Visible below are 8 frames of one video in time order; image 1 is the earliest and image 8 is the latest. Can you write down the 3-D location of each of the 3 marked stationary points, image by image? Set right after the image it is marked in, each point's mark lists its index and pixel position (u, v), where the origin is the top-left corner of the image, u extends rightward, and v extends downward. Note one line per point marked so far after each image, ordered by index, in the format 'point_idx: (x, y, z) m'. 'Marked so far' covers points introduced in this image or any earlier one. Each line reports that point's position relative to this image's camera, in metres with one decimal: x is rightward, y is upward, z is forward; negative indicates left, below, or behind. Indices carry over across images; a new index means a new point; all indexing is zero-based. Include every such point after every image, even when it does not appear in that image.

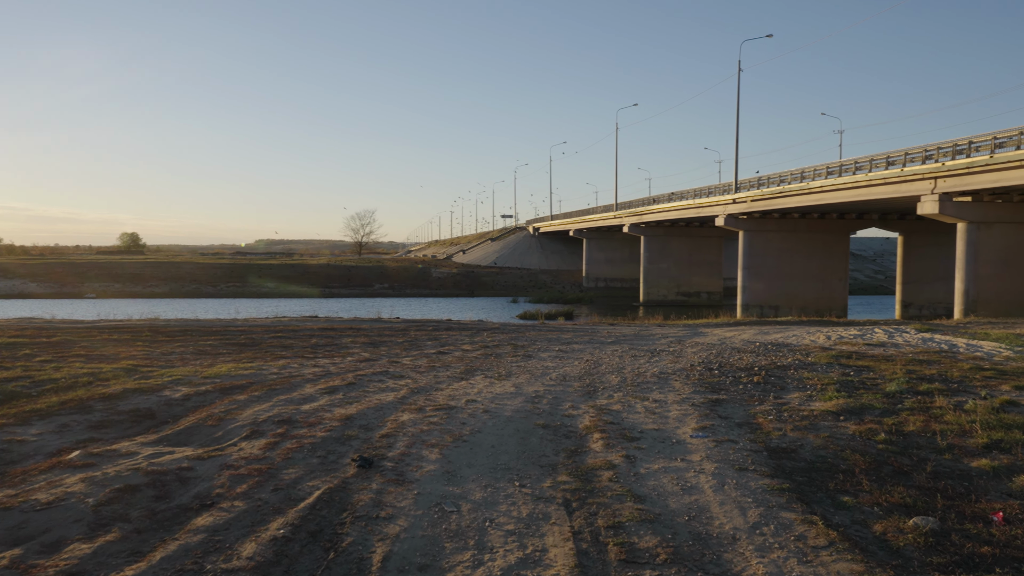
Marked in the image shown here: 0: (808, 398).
0: (+4.2, -1.6, +11.2) m
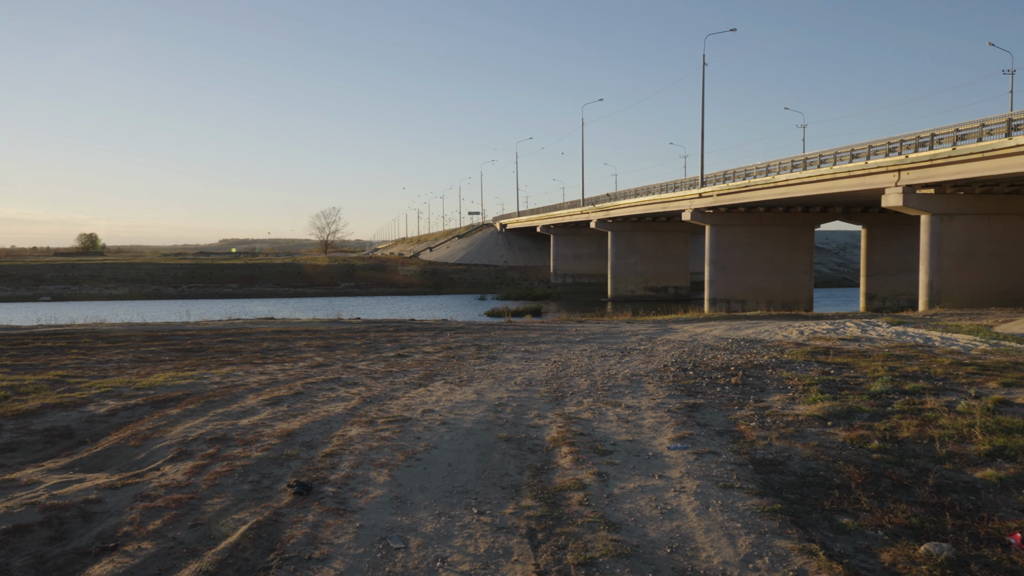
0: (+3.7, -1.5, +10.4) m
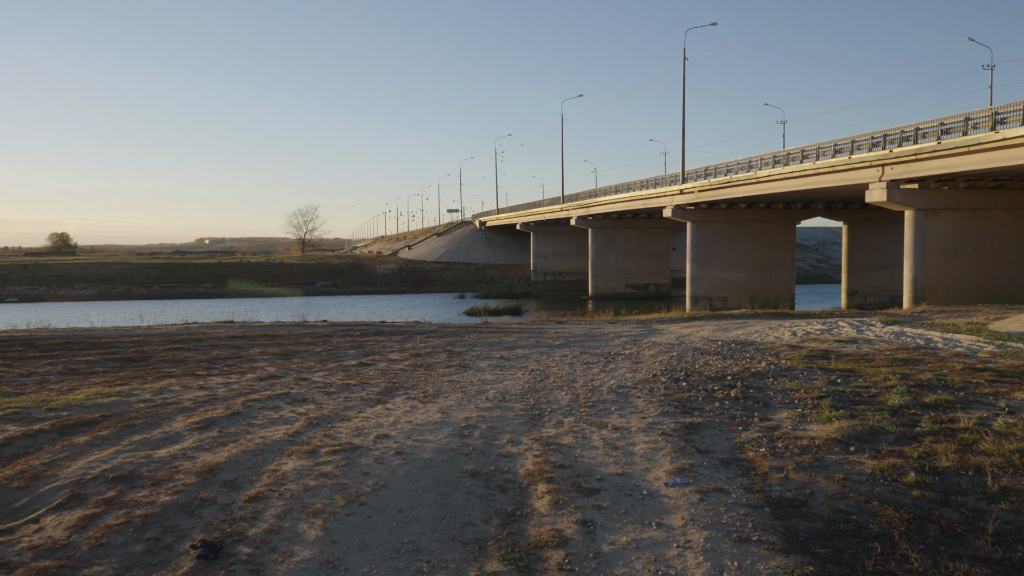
0: (+3.3, -1.5, +9.1) m
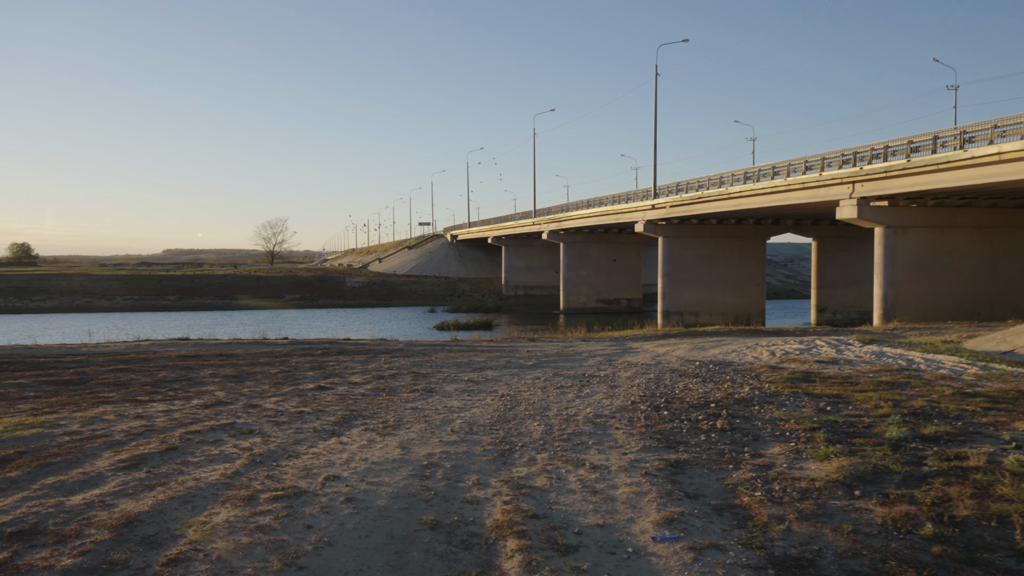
0: (+3.0, -1.8, +8.3) m
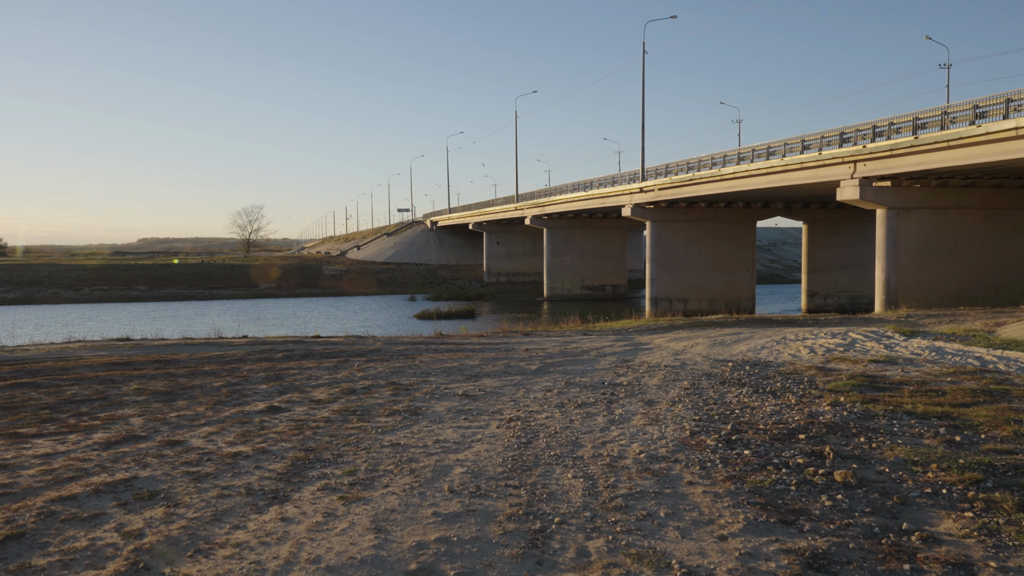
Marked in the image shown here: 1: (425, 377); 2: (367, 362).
0: (+3.2, -1.7, +5.3) m
1: (-1.5, -1.5, +13.8) m
2: (-2.9, -1.5, +15.6) m
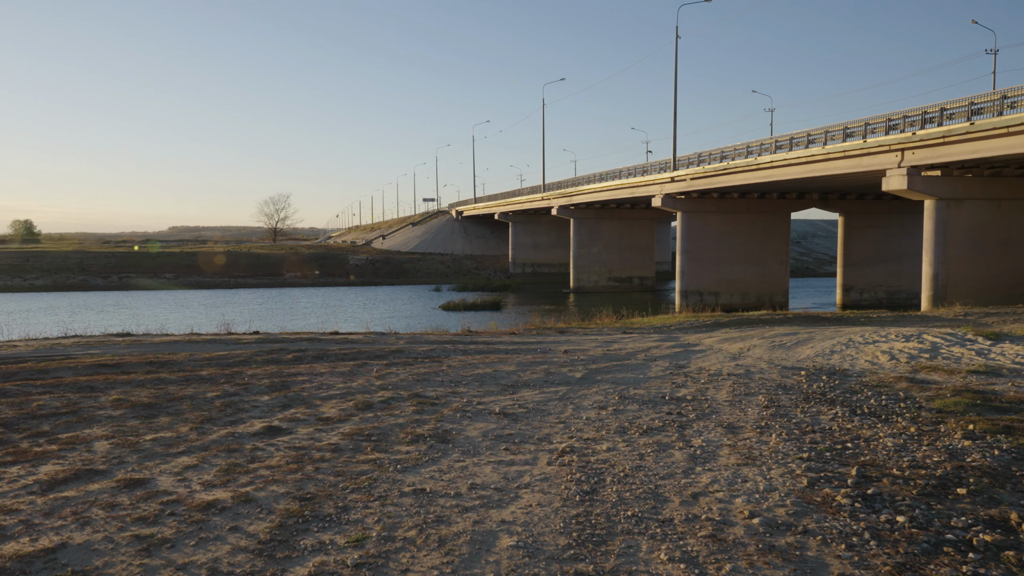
0: (+3.6, -1.8, +3.2) m
1: (-0.8, -1.5, +11.8) m
2: (-2.2, -1.4, +13.7) m
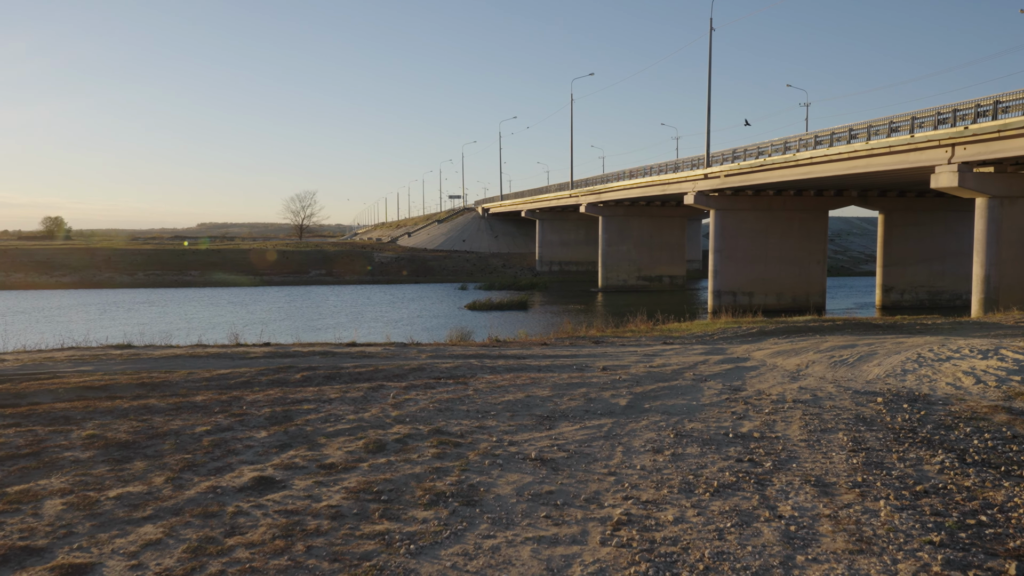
0: (+3.8, -2.0, +1.4) m
1: (-0.3, -1.7, +10.3) m
2: (-1.6, -1.6, +12.1) m
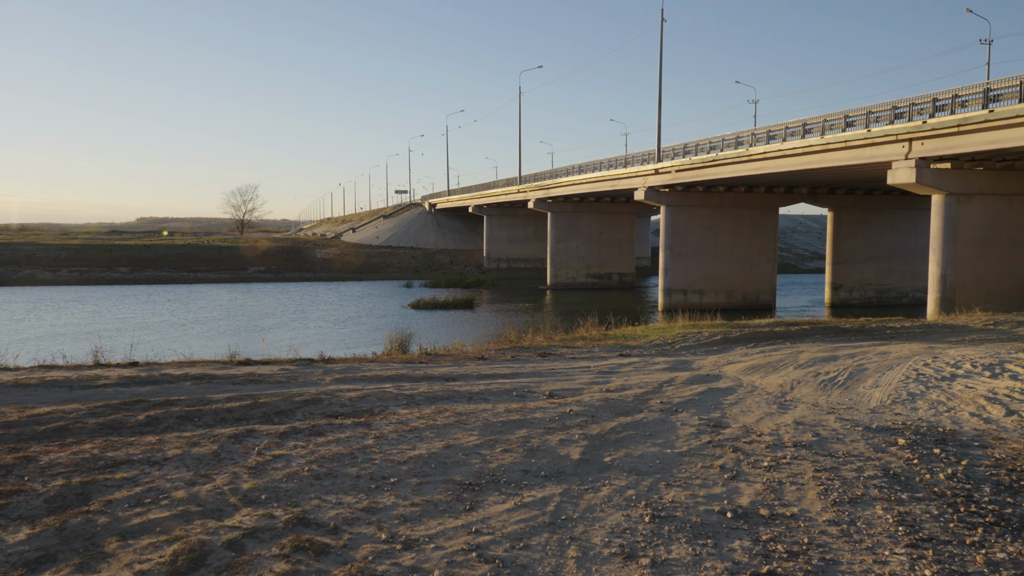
0: (+3.5, -2.2, -1.4) m
1: (-1.2, -1.8, +7.1) m
2: (-2.6, -1.7, +8.9) m
